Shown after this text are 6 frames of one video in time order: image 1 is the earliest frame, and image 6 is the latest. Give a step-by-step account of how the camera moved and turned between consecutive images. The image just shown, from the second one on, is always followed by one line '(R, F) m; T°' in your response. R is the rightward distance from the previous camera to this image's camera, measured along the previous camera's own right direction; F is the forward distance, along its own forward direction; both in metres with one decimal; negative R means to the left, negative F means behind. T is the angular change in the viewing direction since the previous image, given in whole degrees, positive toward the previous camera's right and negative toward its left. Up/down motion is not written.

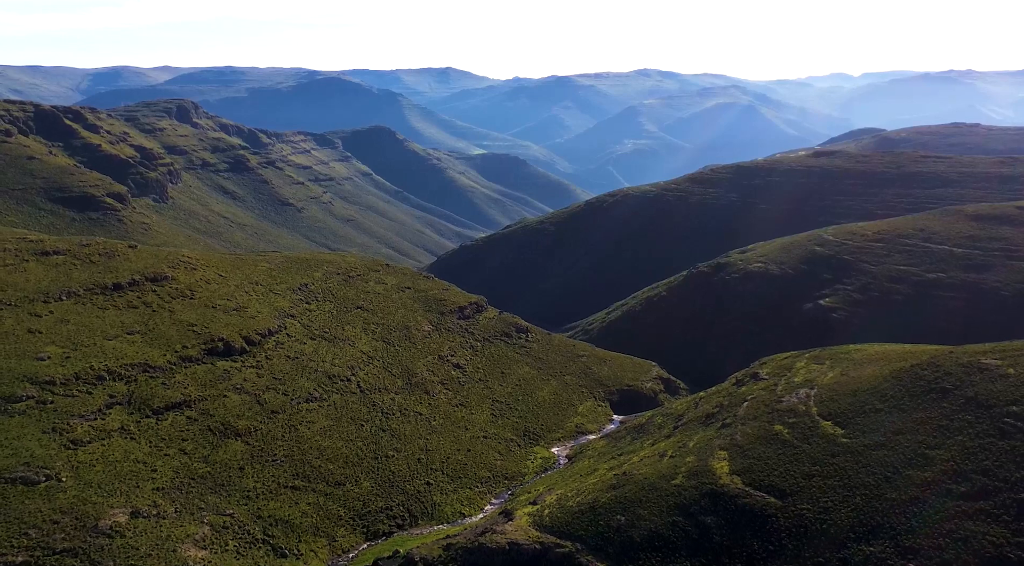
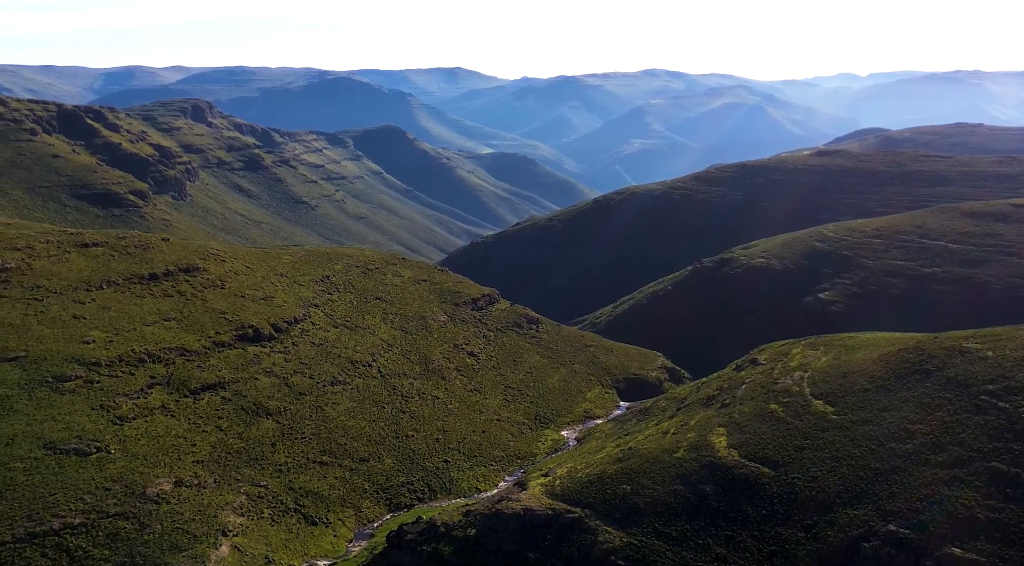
(-1.2, -6.0) m; 0°
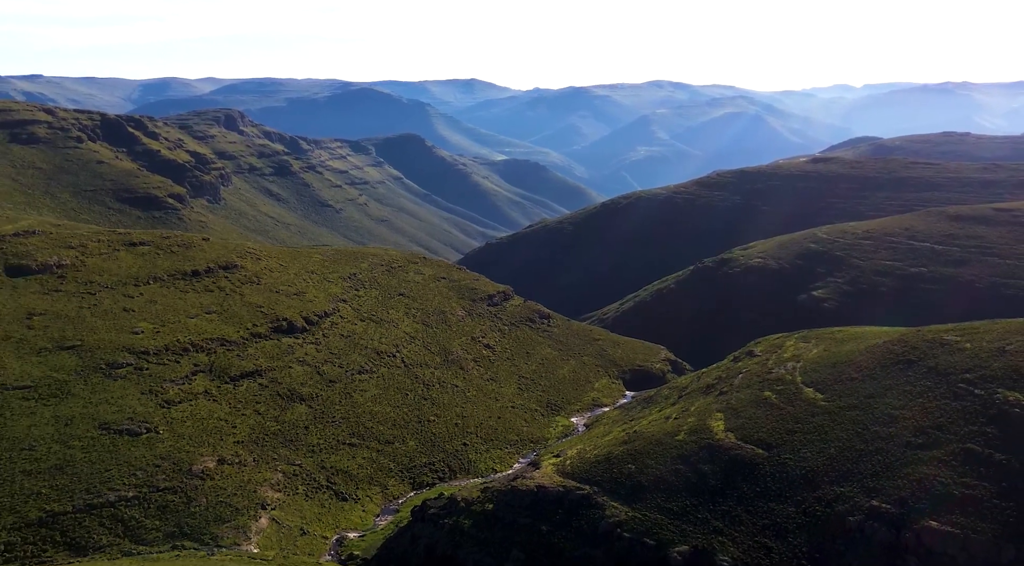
(-0.6, -7.3) m; 0°
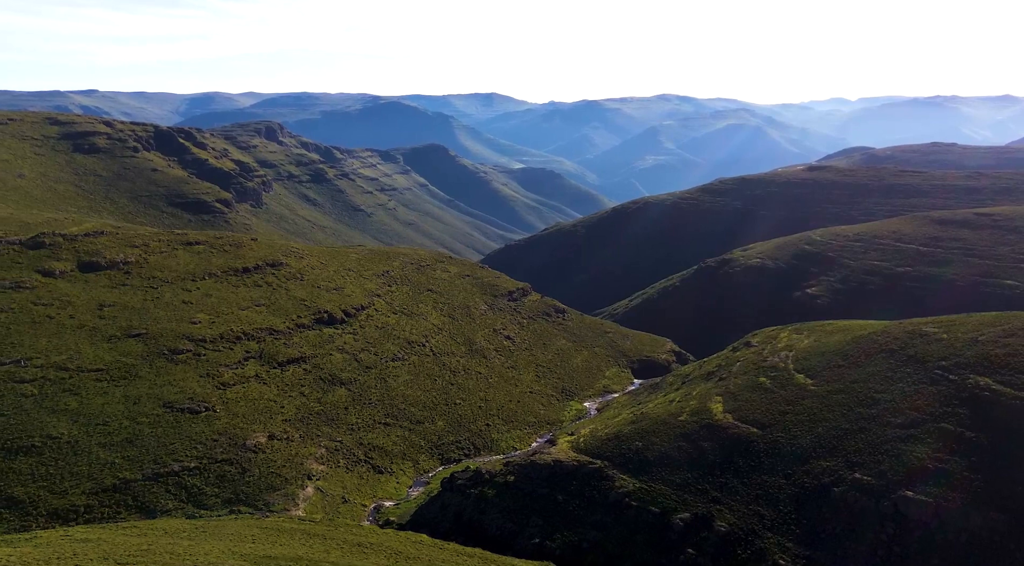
(-0.7, -10.1) m; -1°
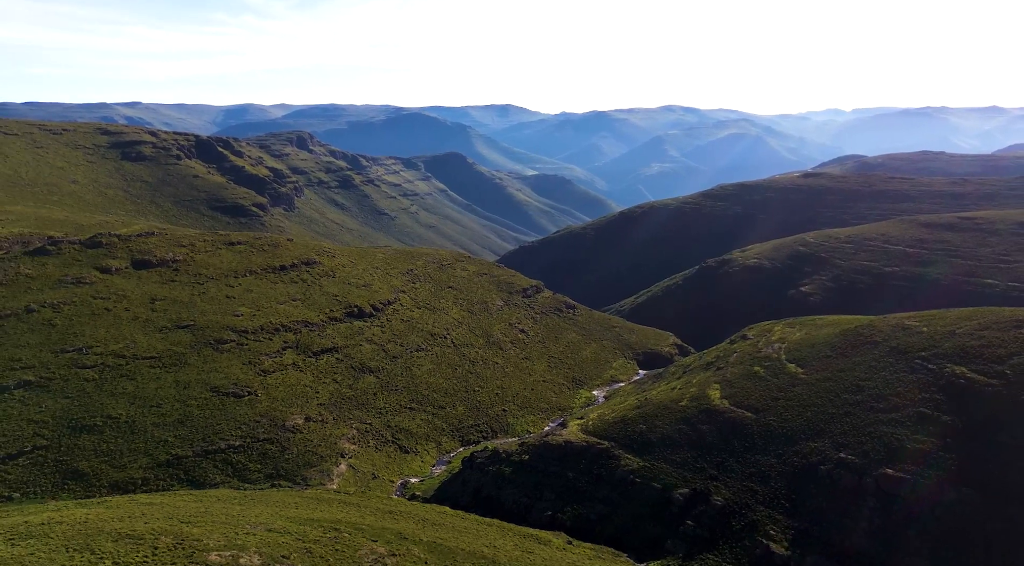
(-0.4, -9.4) m; -1°
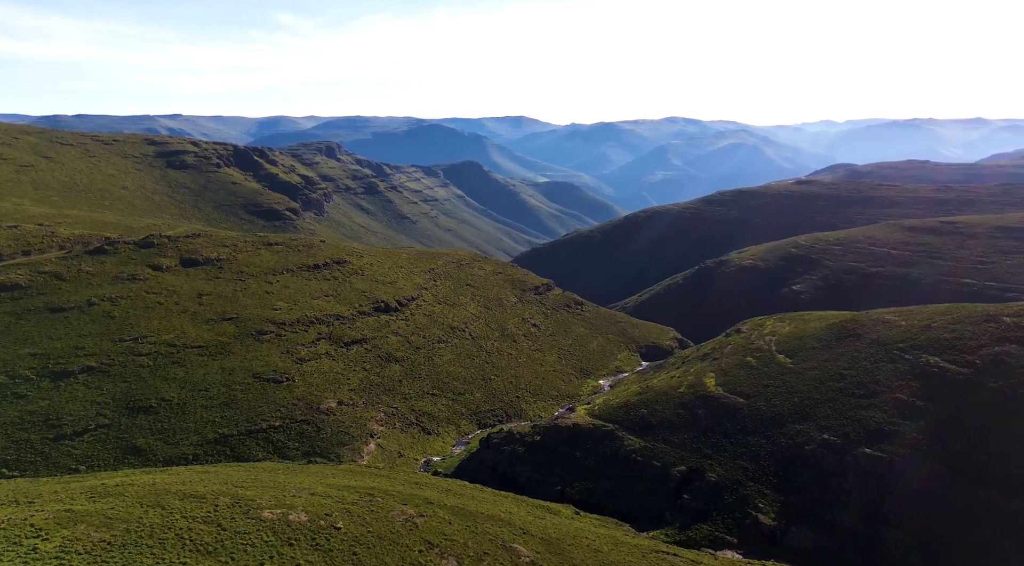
(-0.2, -10.9) m; -1°
